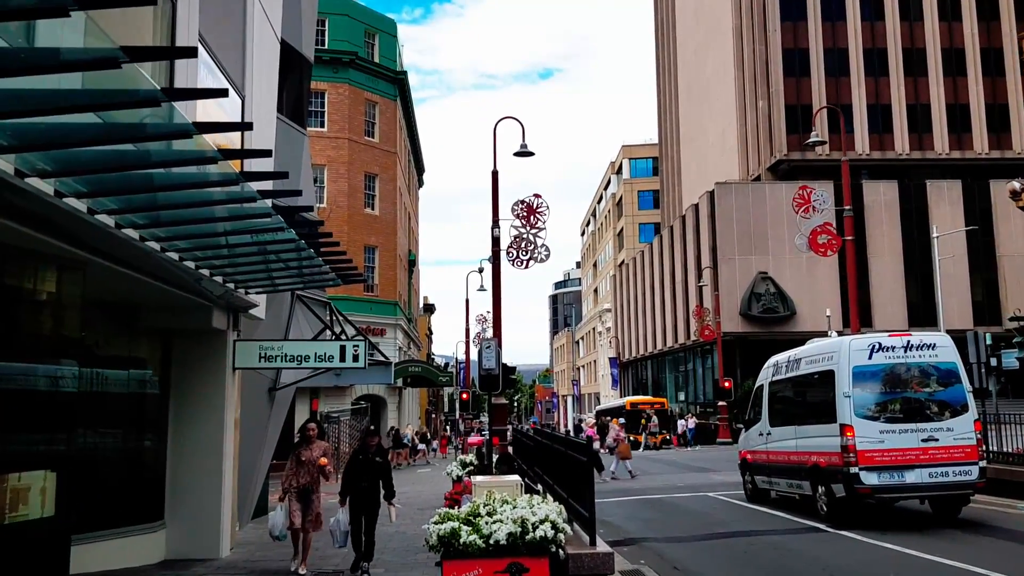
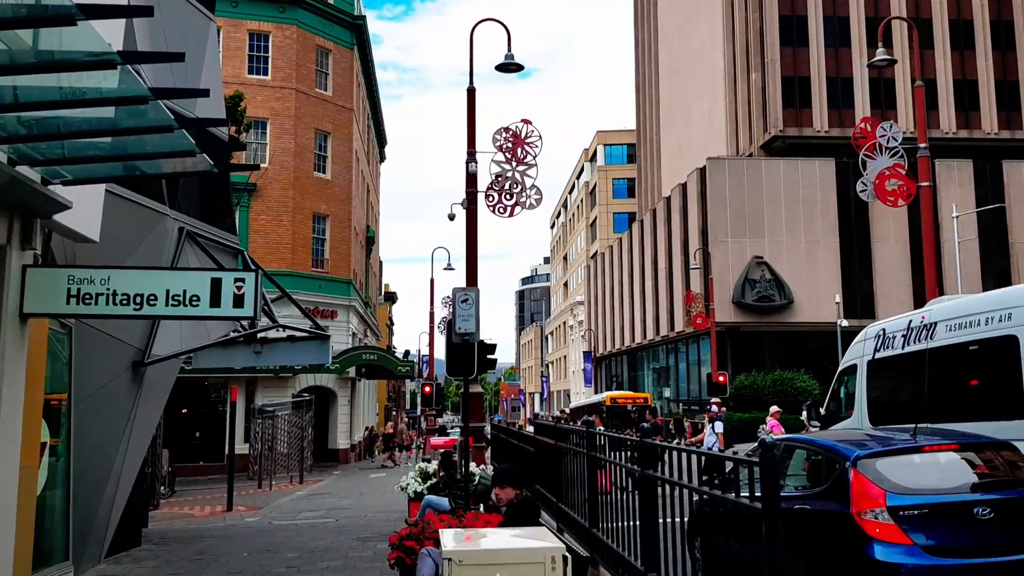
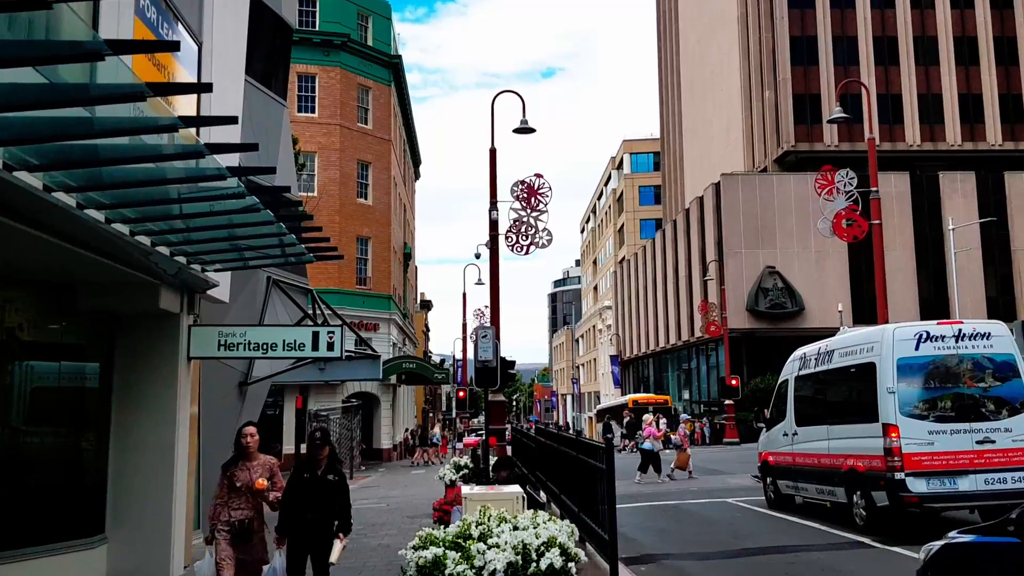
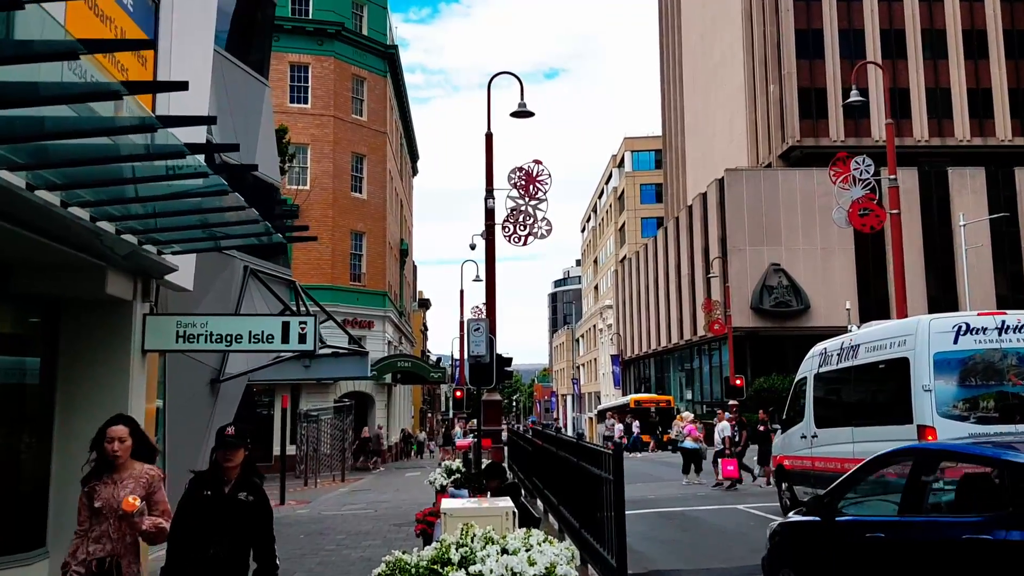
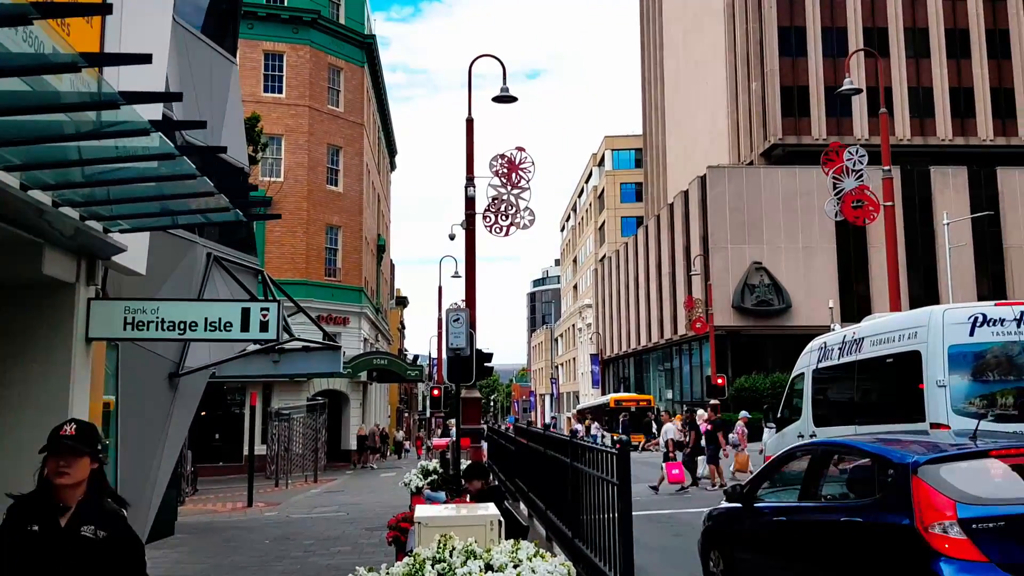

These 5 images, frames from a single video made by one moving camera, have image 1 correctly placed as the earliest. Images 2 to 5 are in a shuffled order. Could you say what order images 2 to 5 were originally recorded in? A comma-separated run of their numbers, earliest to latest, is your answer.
3, 4, 5, 2
